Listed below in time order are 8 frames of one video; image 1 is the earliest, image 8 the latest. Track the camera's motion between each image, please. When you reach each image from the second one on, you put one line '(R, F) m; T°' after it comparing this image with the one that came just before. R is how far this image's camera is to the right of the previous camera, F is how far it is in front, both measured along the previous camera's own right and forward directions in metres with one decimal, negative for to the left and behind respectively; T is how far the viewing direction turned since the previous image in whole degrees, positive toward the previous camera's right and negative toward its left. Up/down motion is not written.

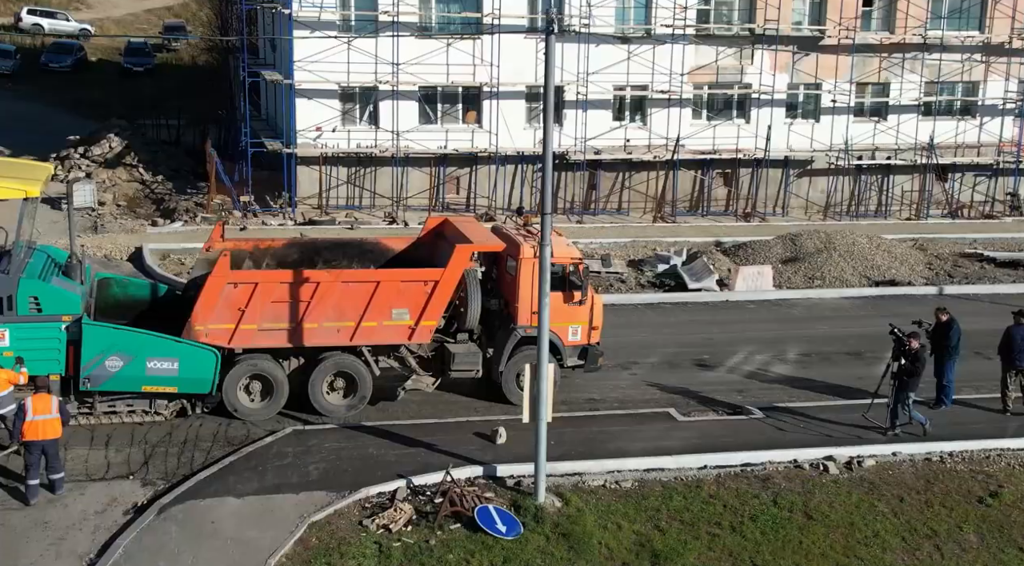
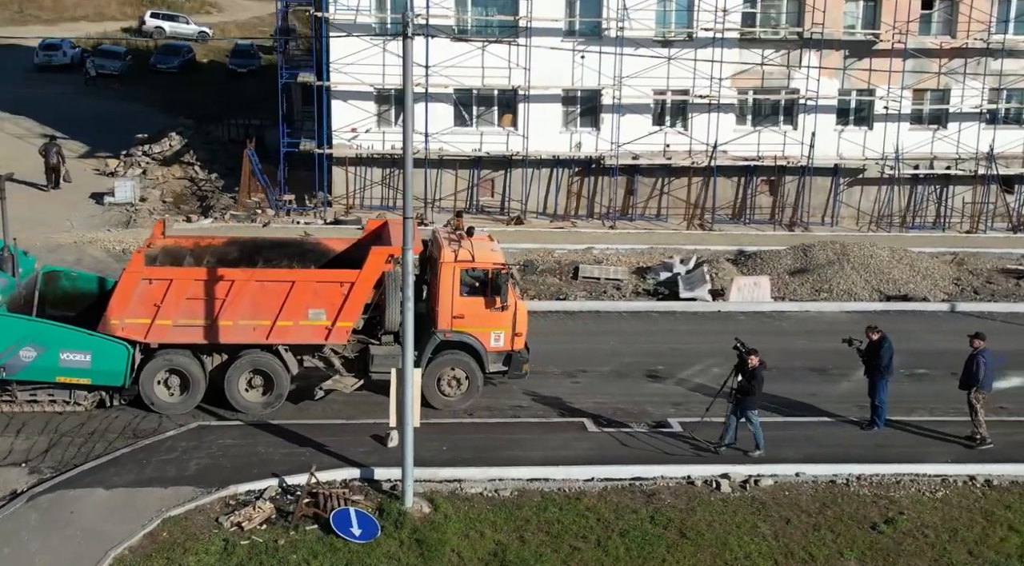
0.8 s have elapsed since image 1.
(+2.7, +0.3) m; -6°
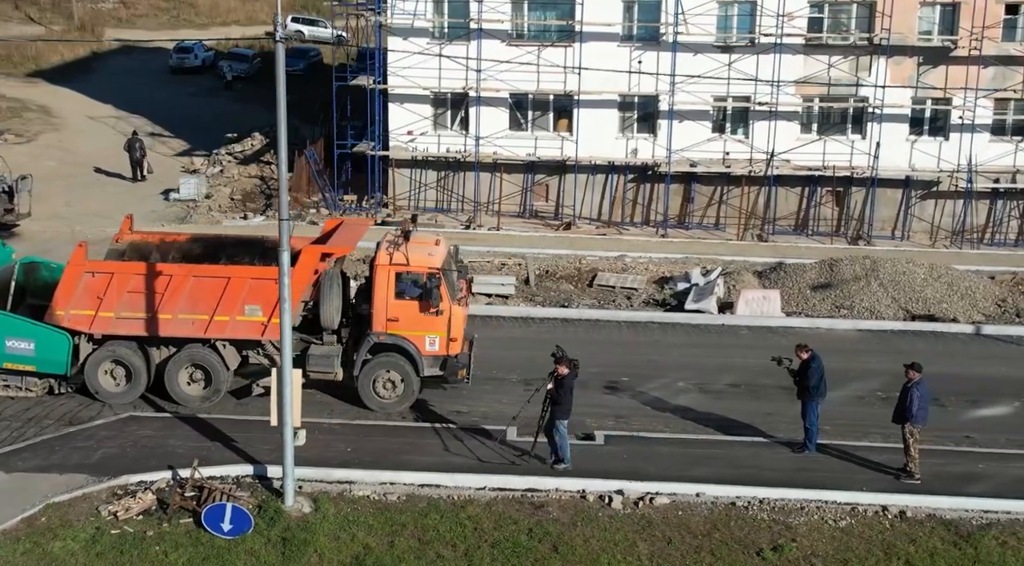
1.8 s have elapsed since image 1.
(+2.8, +0.3) m; -7°
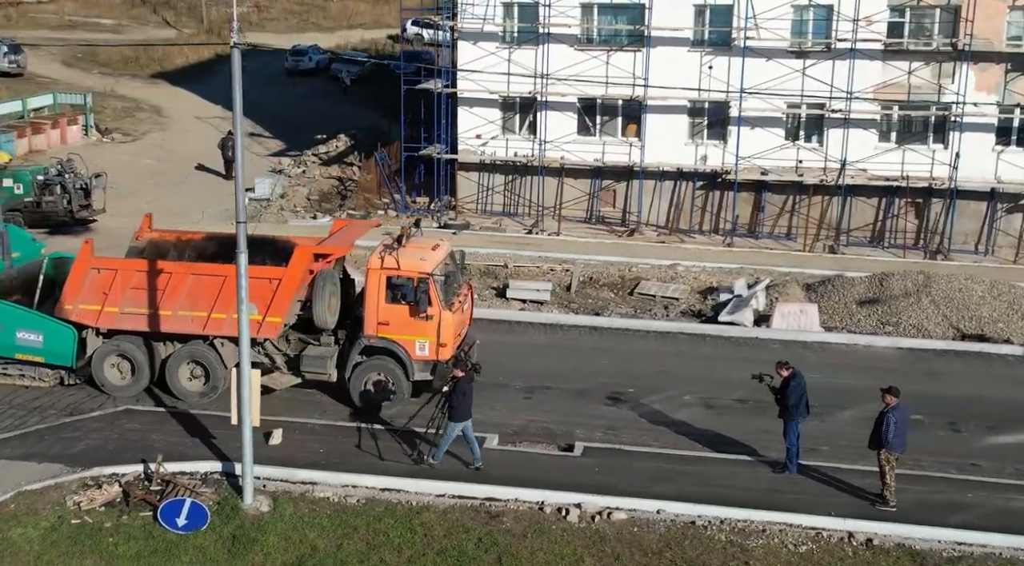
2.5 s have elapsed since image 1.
(+1.8, +0.2) m; -6°
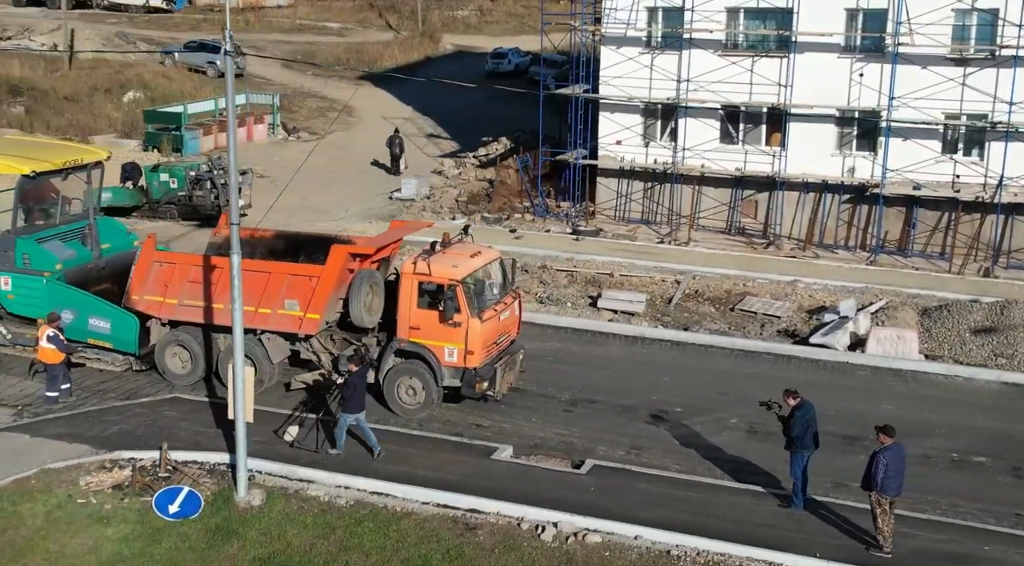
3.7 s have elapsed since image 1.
(+2.5, +0.4) m; -11°
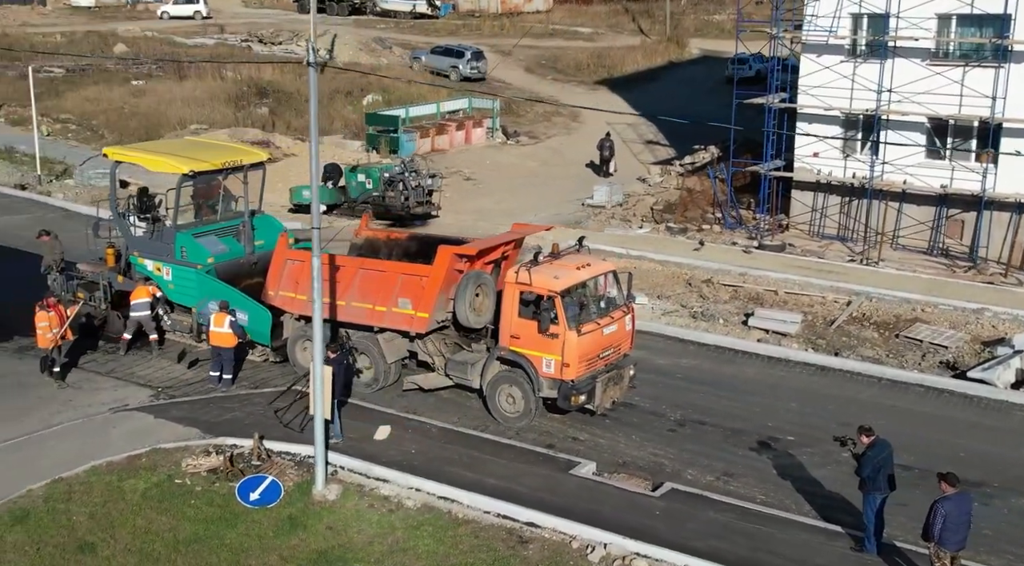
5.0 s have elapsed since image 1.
(+2.0, +0.3) m; -13°
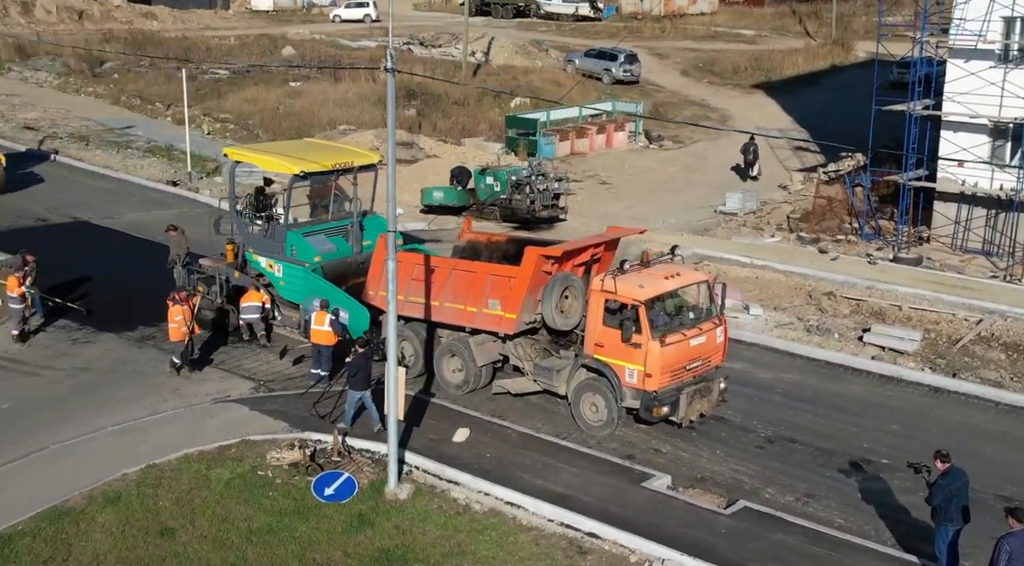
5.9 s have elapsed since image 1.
(+1.0, +0.1) m; -8°
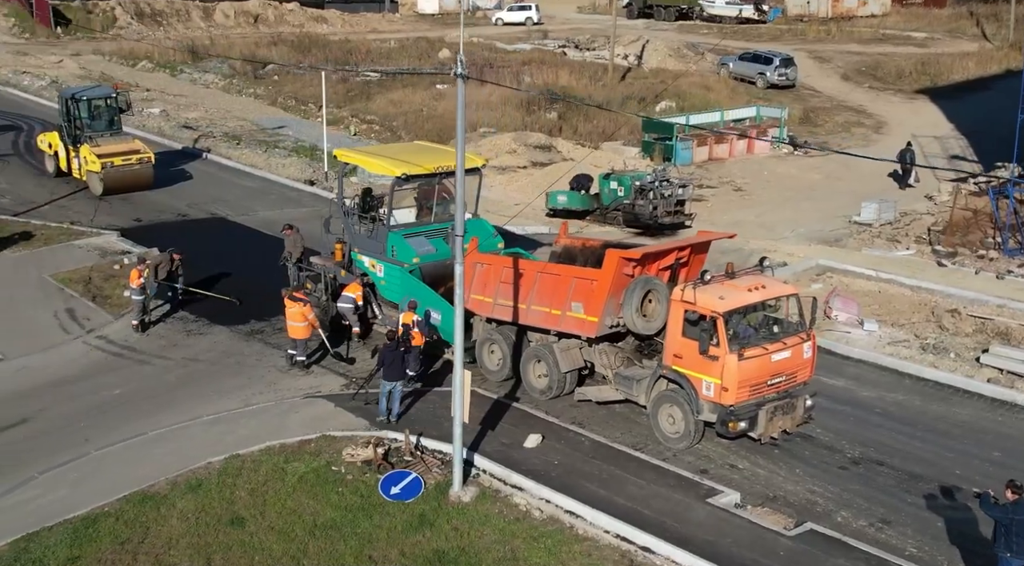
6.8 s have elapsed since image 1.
(+1.1, +0.1) m; -8°
